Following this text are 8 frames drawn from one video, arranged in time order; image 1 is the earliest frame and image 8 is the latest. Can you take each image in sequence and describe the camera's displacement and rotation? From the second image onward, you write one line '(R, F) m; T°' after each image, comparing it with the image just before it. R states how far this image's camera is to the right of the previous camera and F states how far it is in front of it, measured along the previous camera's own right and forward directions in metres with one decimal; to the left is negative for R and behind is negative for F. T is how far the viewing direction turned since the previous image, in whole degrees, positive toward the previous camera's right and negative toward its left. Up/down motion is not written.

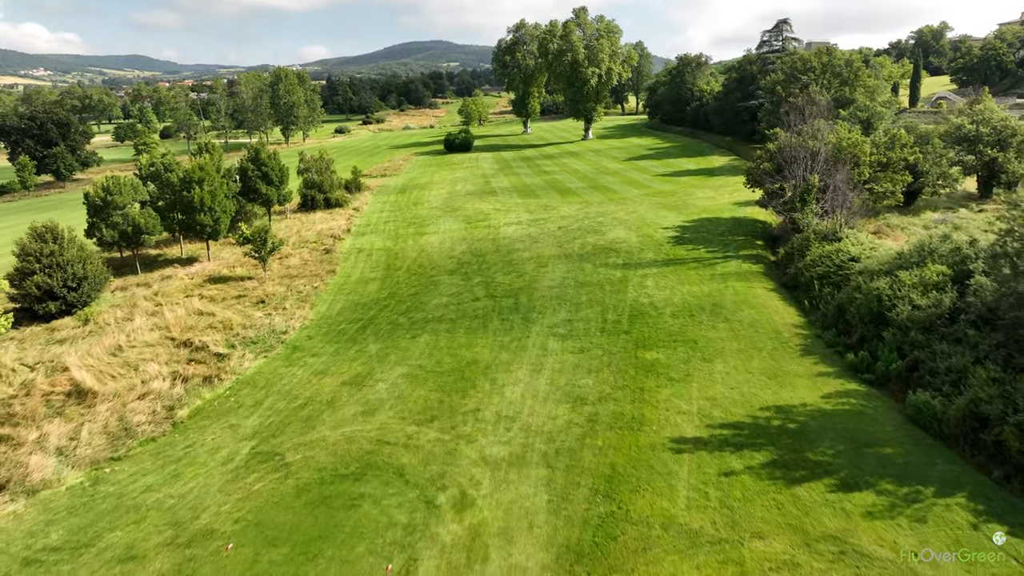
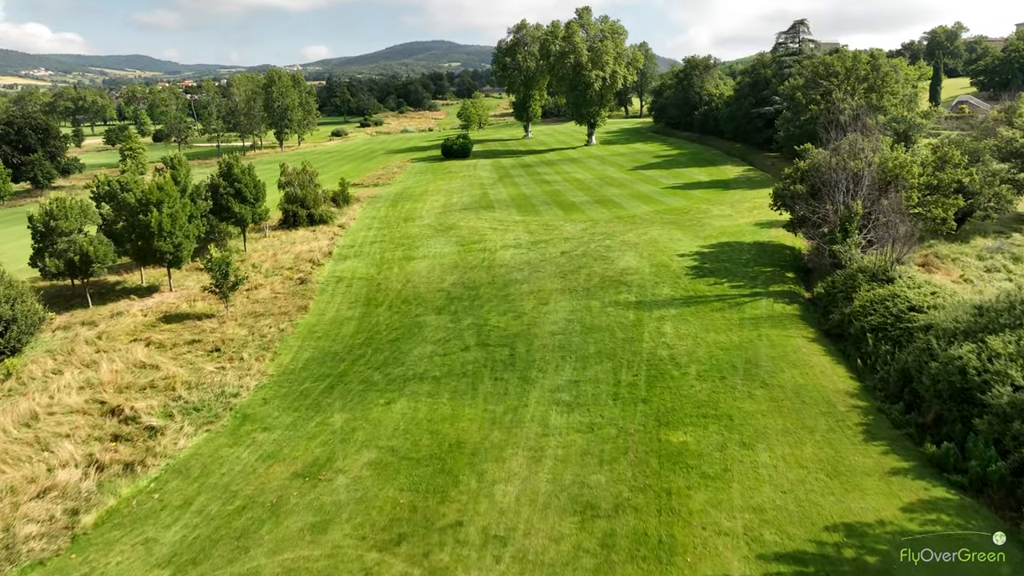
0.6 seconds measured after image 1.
(+0.1, +2.4) m; 0°
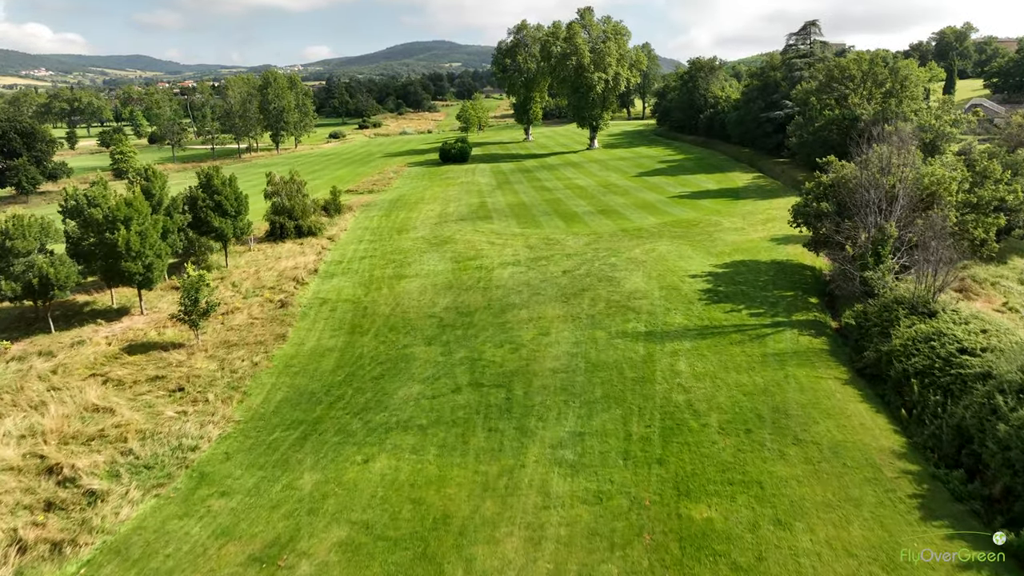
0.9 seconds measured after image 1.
(+0.1, +1.5) m; 0°
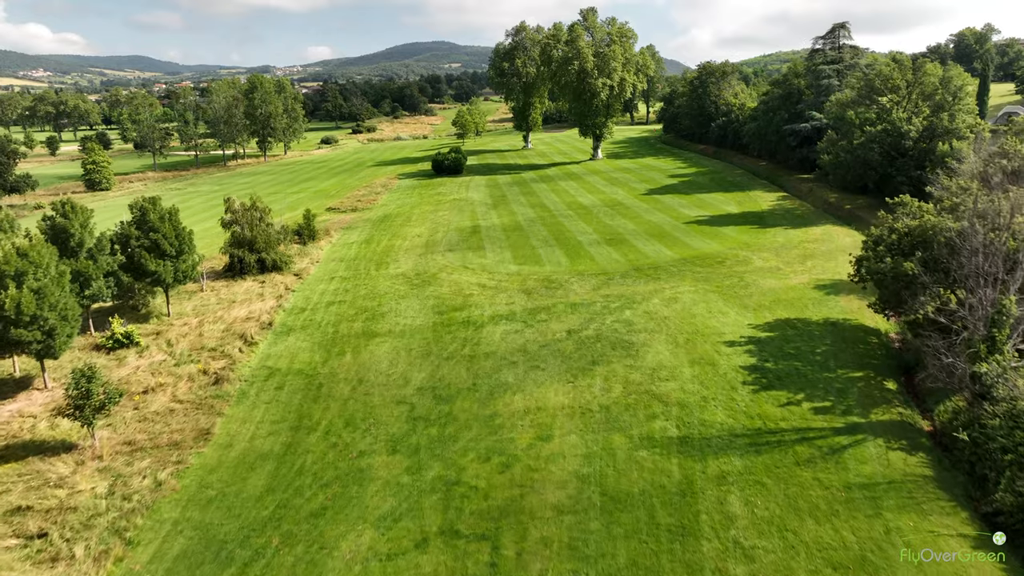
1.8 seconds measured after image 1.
(+0.2, +3.7) m; 0°
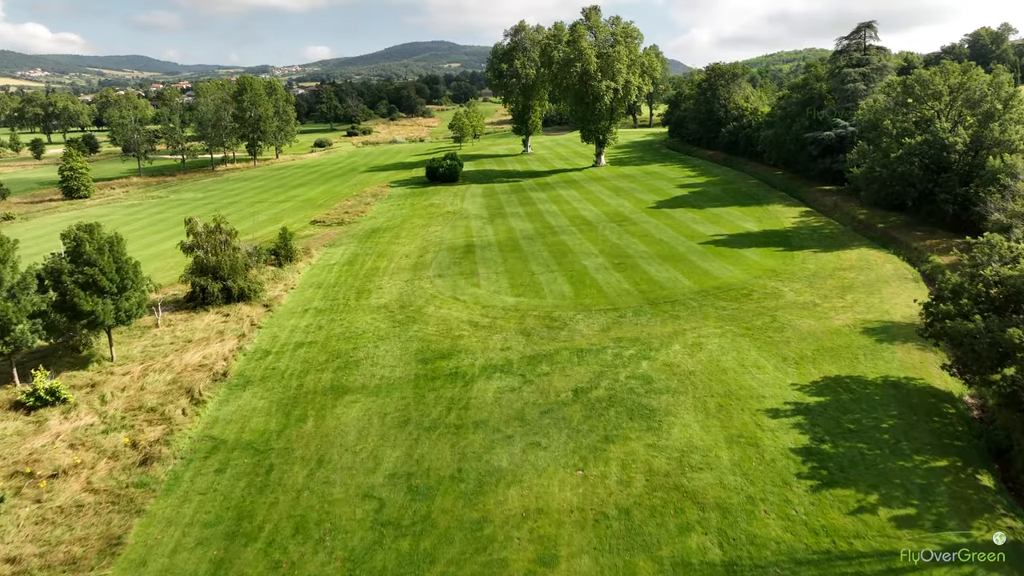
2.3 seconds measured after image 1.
(+0.1, +2.7) m; 0°
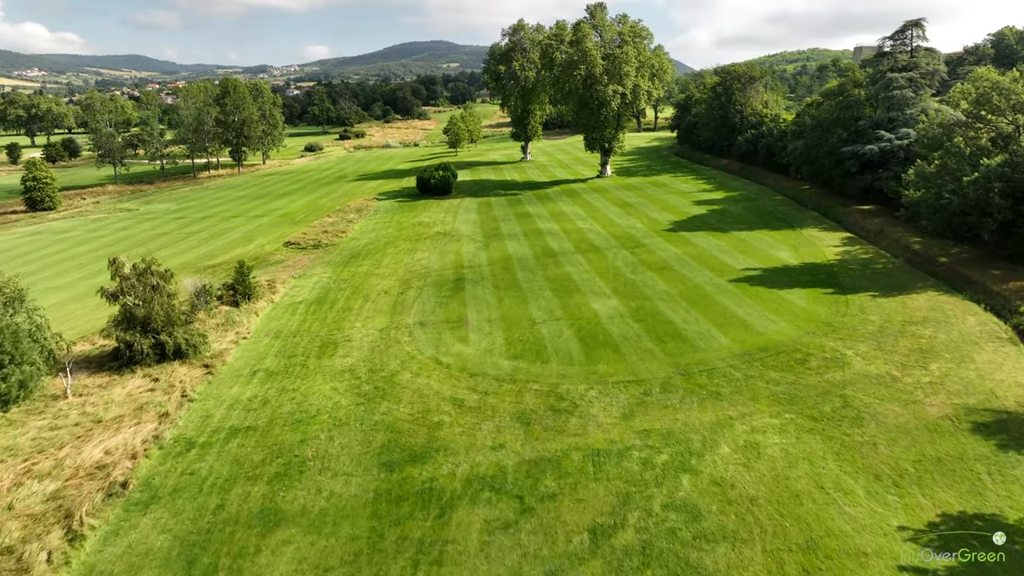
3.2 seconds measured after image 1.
(+0.1, +3.9) m; 0°
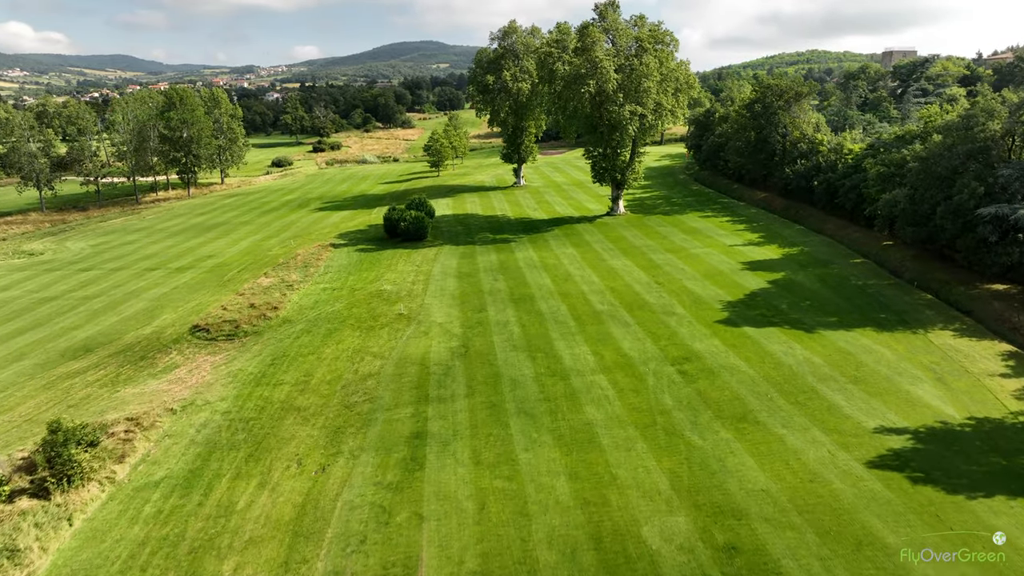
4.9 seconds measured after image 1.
(0.0, +9.0) m; +1°
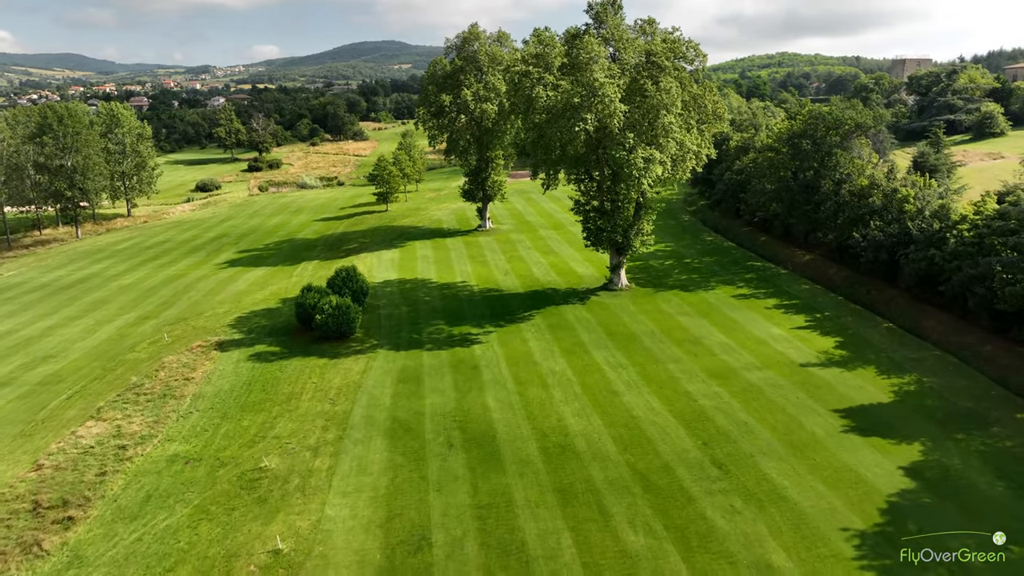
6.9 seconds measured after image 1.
(+0.2, +10.5) m; +3°
